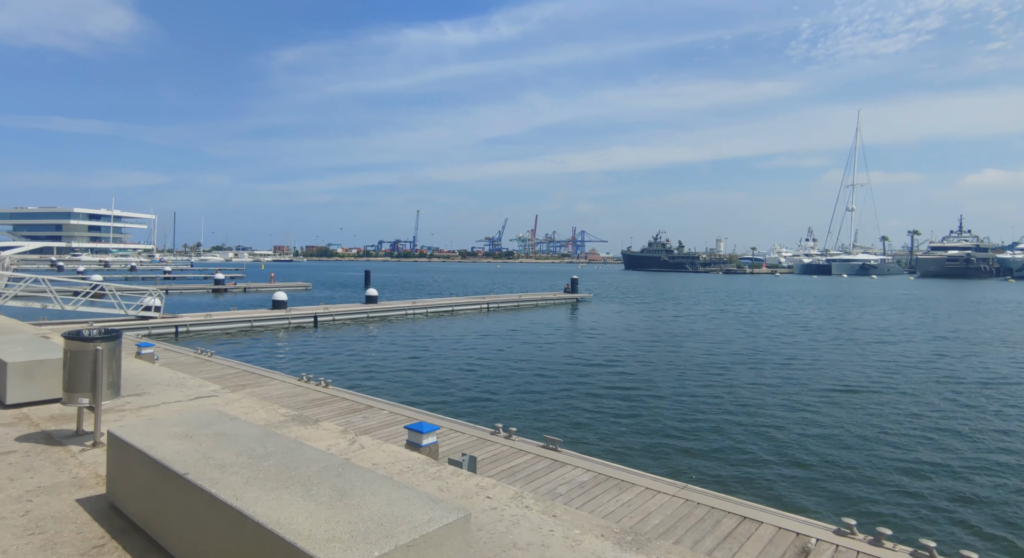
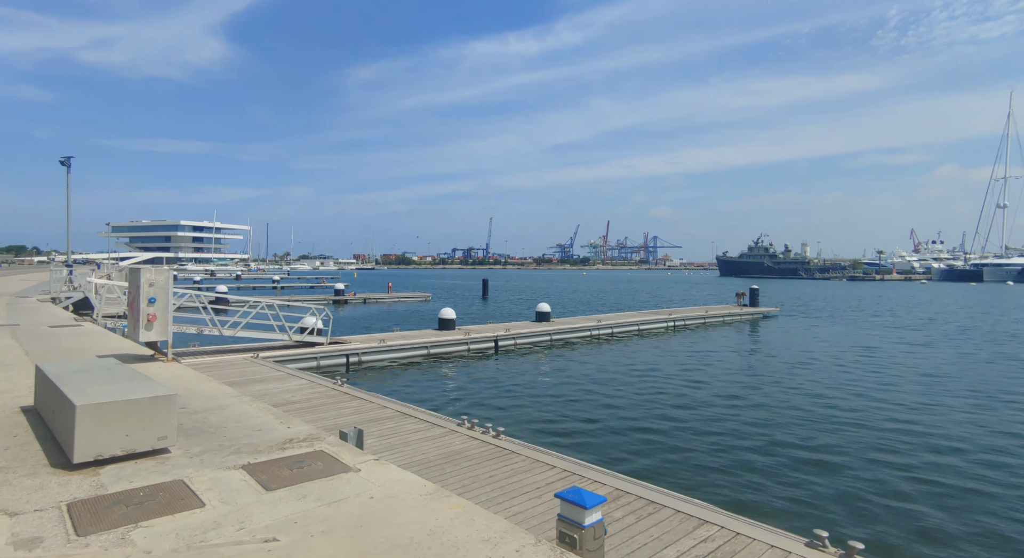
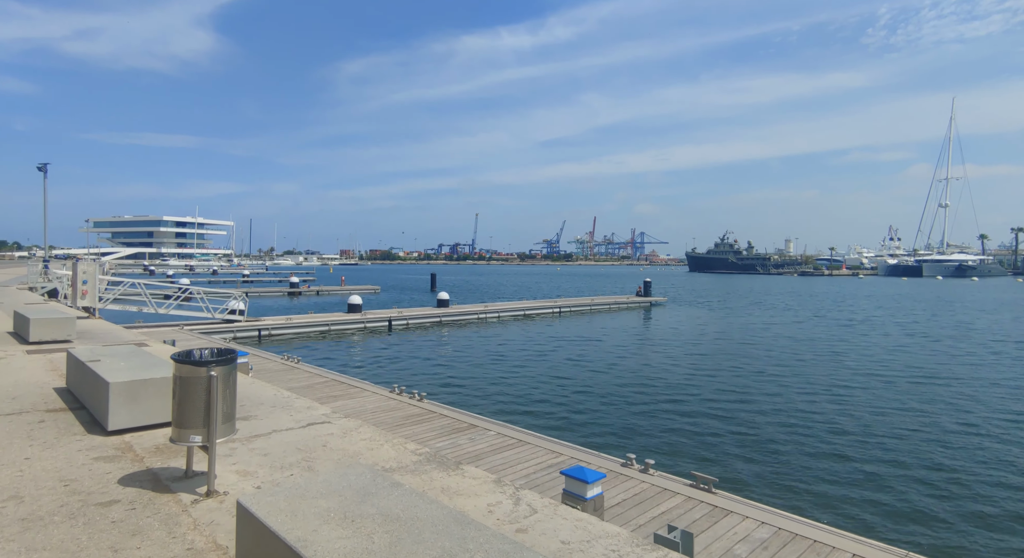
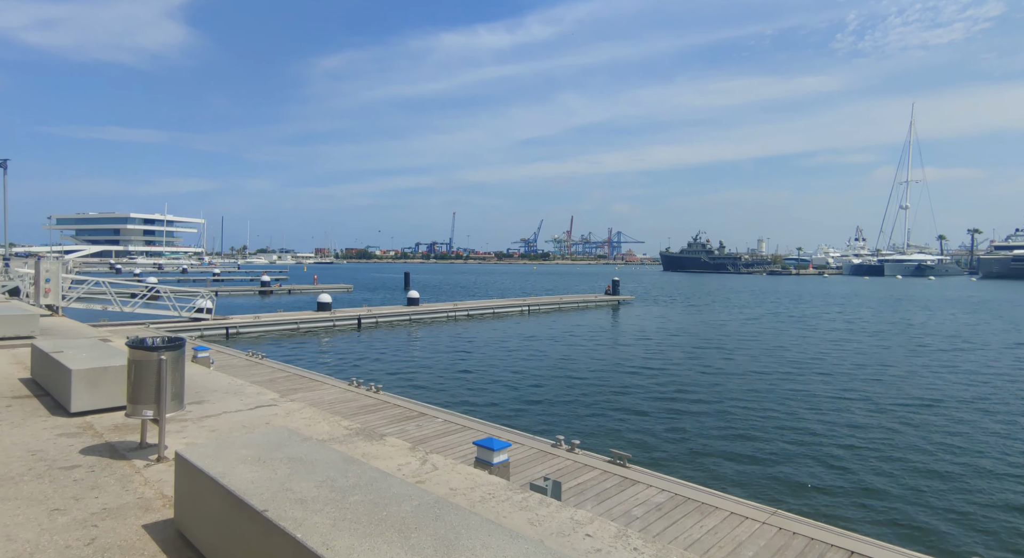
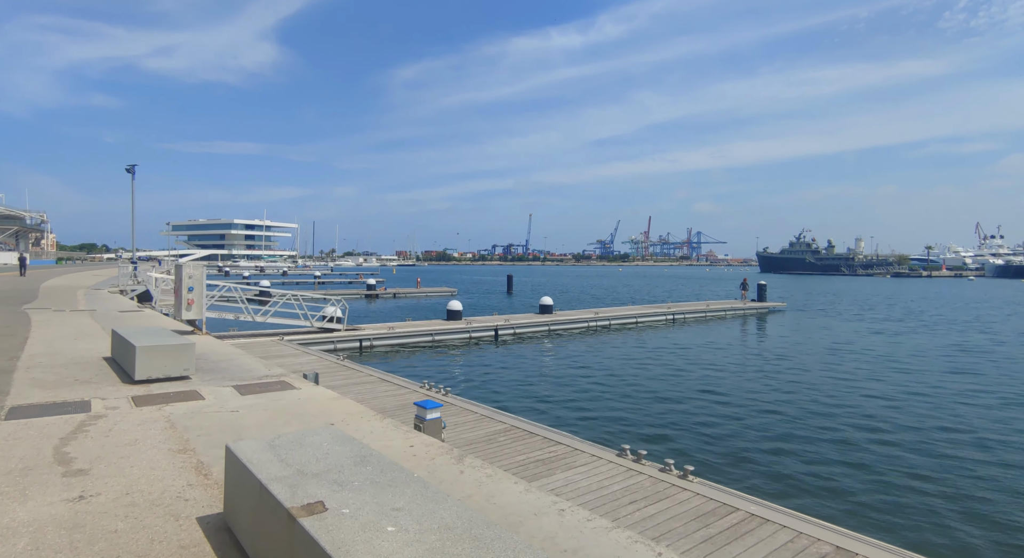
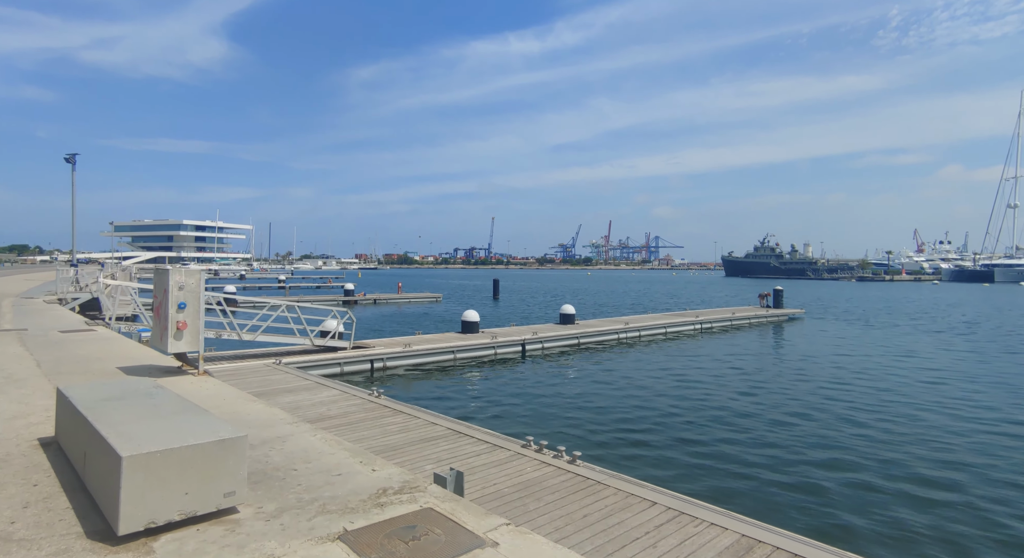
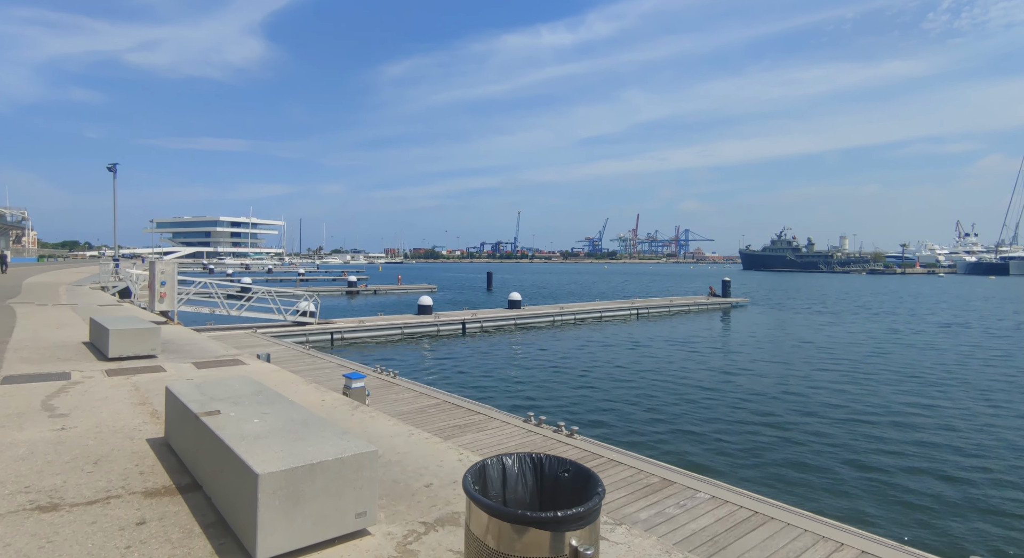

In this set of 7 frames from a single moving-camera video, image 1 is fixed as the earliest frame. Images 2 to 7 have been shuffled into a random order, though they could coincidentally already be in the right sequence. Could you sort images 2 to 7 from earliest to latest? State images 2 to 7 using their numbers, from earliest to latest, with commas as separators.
4, 3, 7, 5, 2, 6
